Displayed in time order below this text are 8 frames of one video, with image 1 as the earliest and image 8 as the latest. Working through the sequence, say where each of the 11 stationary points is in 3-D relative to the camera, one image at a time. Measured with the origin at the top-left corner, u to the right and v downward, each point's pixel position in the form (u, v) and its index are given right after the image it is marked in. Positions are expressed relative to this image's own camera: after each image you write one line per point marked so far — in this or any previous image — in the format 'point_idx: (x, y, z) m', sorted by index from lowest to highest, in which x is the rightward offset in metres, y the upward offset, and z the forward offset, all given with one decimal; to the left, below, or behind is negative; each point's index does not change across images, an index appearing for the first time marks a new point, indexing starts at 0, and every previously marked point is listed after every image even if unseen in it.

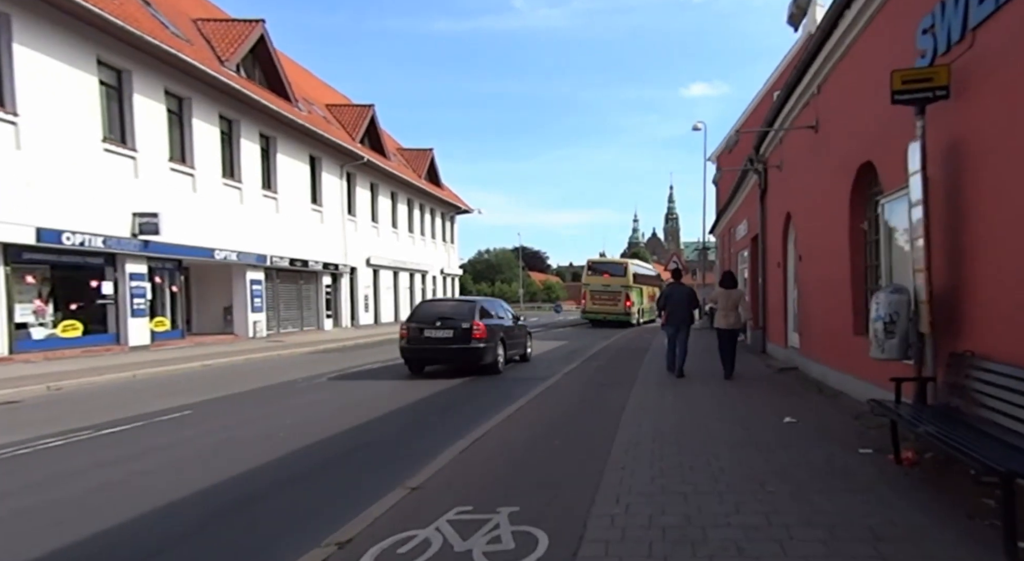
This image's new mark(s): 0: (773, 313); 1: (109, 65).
0: (+5.4, -0.7, +13.9) m
1: (-10.4, +5.6, +17.3) m
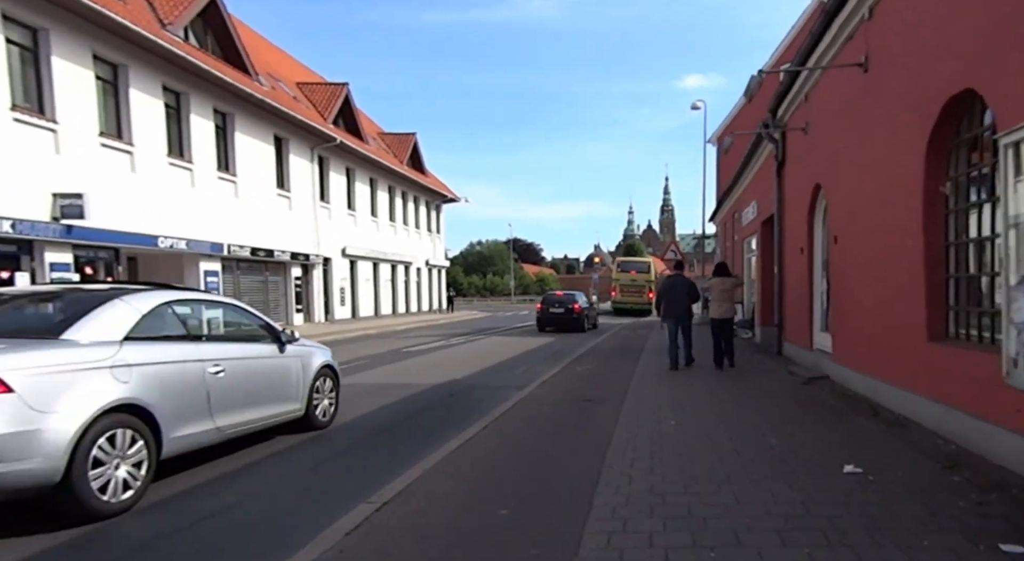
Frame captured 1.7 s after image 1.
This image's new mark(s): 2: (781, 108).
0: (+4.9, -0.5, +11.8) m
1: (-11.0, +5.8, +15.0) m
2: (+4.5, +3.0, +11.3) m
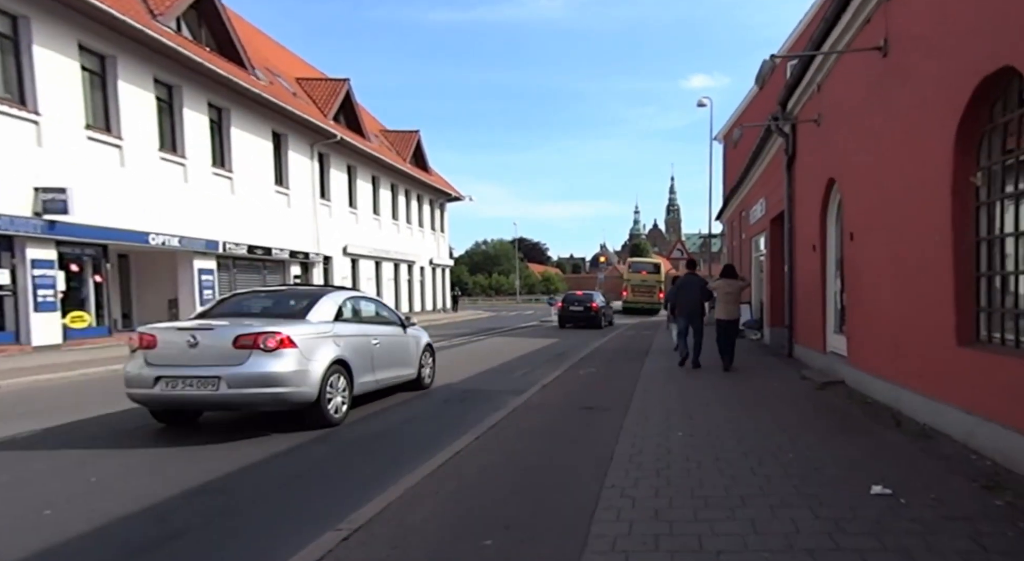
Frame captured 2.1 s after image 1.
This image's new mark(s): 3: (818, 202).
0: (+4.8, -0.5, +11.1) m
1: (-11.0, +5.8, +14.5) m
2: (+4.5, +3.0, +10.7) m
3: (+4.4, +1.2, +9.5) m
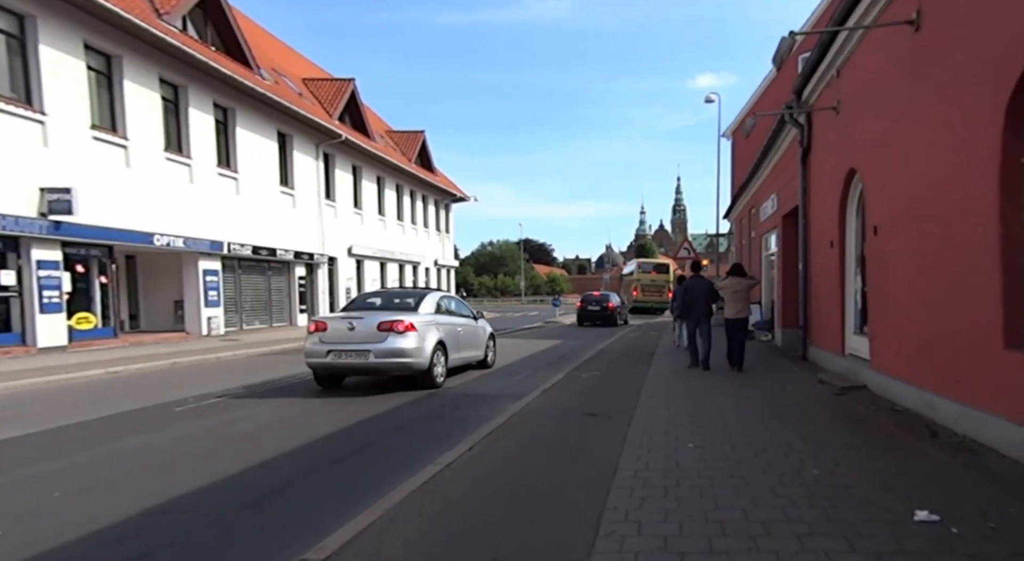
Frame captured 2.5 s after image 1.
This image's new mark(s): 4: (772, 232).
0: (+5.0, -0.5, +10.9) m
1: (-10.8, +5.8, +14.4) m
2: (+4.6, +3.0, +10.4) m
3: (+4.5, +1.2, +9.3) m
4: (+6.3, +1.2, +16.2) m
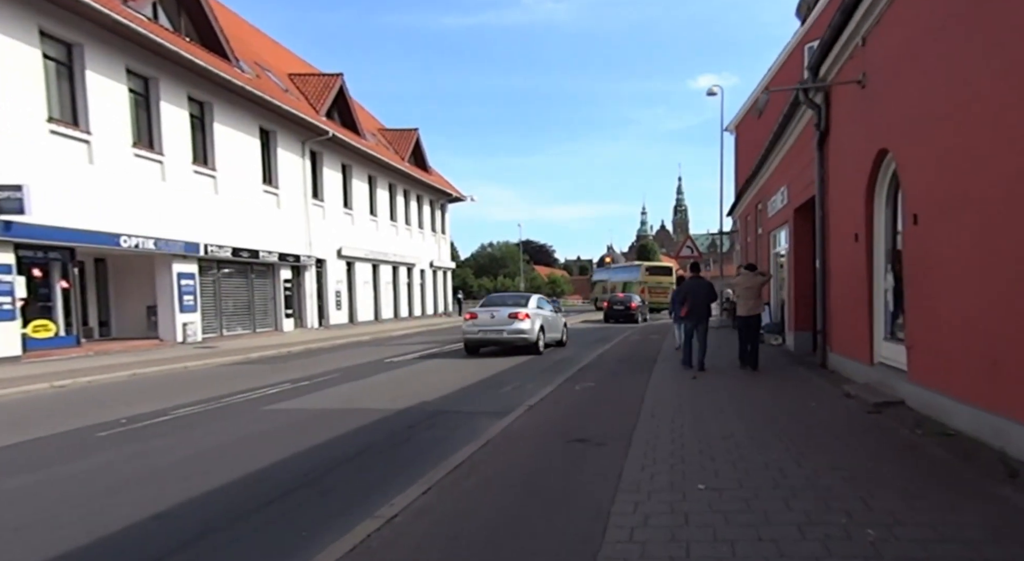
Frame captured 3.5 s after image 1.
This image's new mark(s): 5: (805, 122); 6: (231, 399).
0: (+4.7, -0.4, +9.7) m
1: (-11.1, +5.7, +13.3) m
2: (+4.3, +3.0, +9.3) m
3: (+4.3, +1.2, +8.1) m
4: (+6.1, +1.2, +15.0) m
5: (+4.9, +2.6, +11.2) m
6: (-4.1, -1.7, +9.8) m
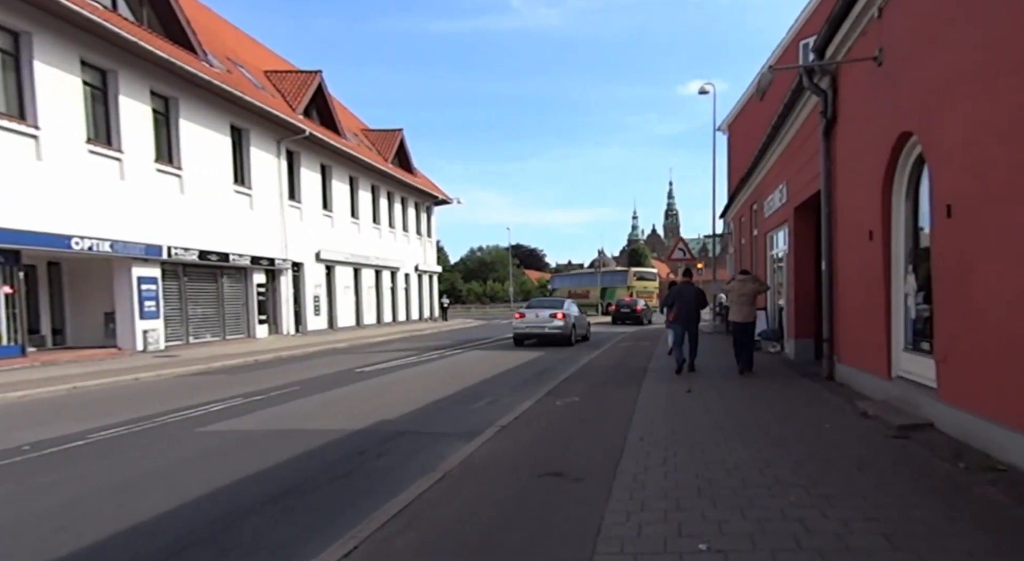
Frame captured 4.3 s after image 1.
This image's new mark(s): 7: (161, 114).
0: (+4.4, -0.5, +8.7) m
1: (-11.5, +5.6, +12.1) m
2: (+4.0, +3.0, +8.3) m
3: (+3.9, +1.2, +7.2) m
4: (+5.6, +1.1, +14.1) m
5: (+4.5, +2.6, +10.2) m
6: (-4.5, -1.8, +8.7) m
7: (-10.4, +4.9, +19.7) m
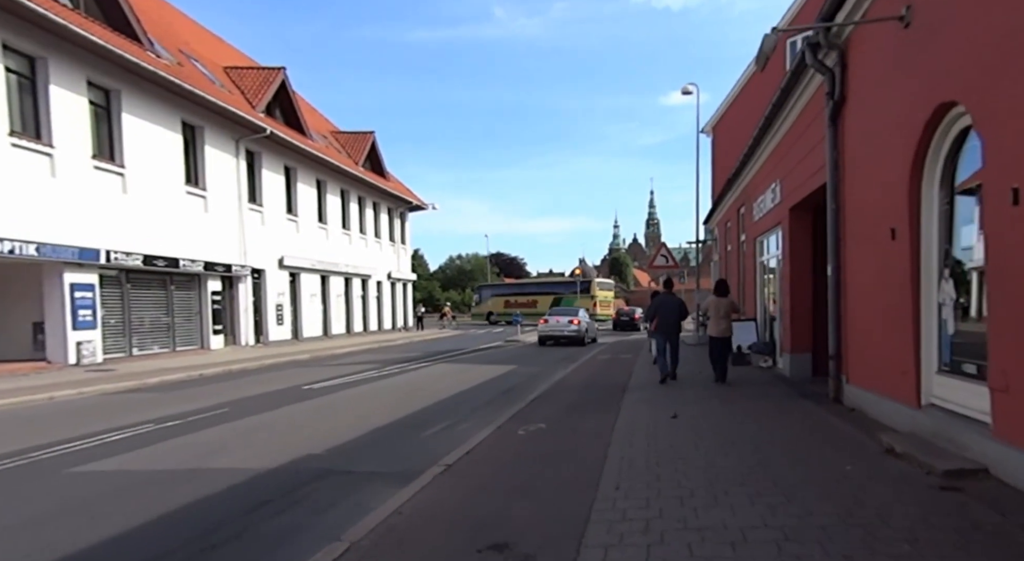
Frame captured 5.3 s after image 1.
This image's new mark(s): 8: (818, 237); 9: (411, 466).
0: (+3.9, -0.6, +7.5) m
1: (-12.1, +5.5, +10.5) m
2: (+3.5, +2.9, +7.1) m
3: (+3.5, +1.1, +5.9) m
4: (+5.0, +1.0, +12.9) m
5: (+4.0, +2.5, +9.0) m
6: (-5.0, -1.8, +7.2) m
7: (-11.1, +4.7, +18.1) m
8: (+5.0, +0.7, +11.0) m
9: (-1.0, -1.8, +6.6) m
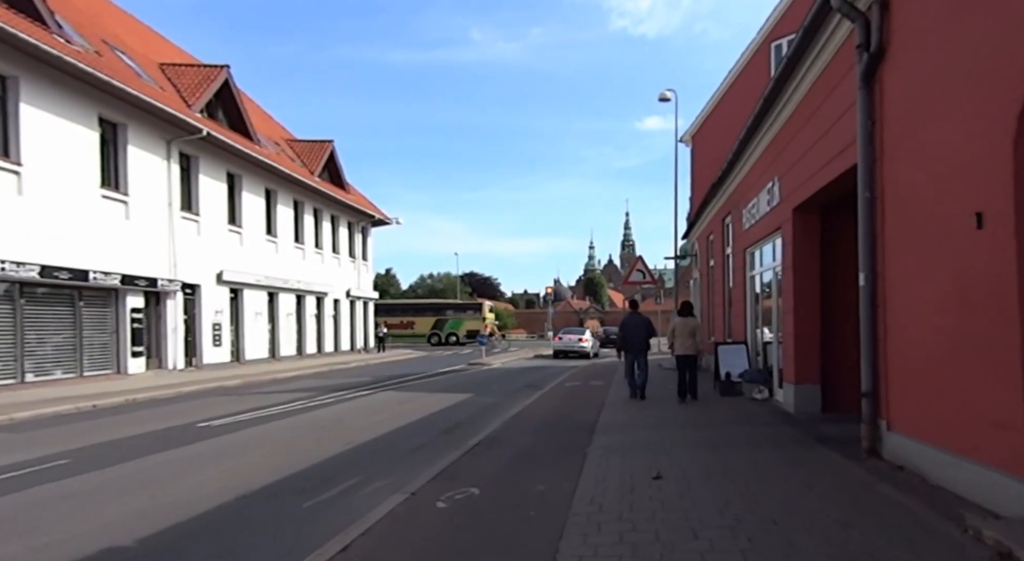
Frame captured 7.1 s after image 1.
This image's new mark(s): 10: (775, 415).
0: (+3.2, -0.6, +5.5) m
1: (-12.8, +5.5, +8.1) m
2: (+2.9, +2.8, +5.2) m
3: (+2.9, +1.1, +3.9) m
4: (+4.1, +0.7, +10.9) m
5: (+3.3, +2.4, +7.1) m
6: (-5.6, -1.9, +4.8) m
7: (-12.2, +4.4, +15.7) m
8: (+4.2, +0.5, +9.0) m
9: (-1.6, -1.8, +4.3) m
10: (+3.7, -1.9, +9.2) m
